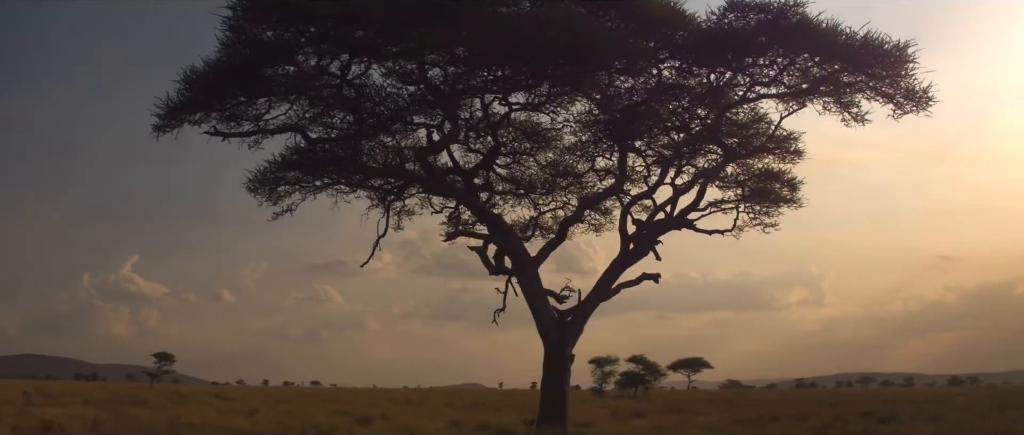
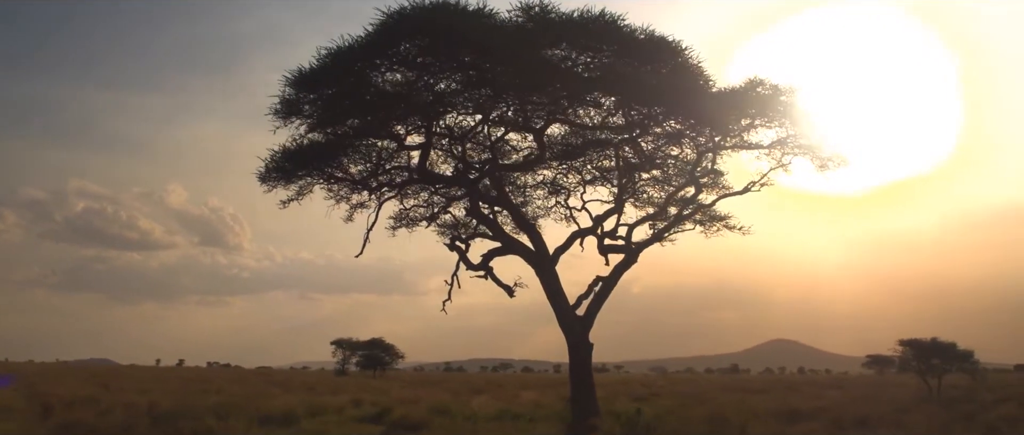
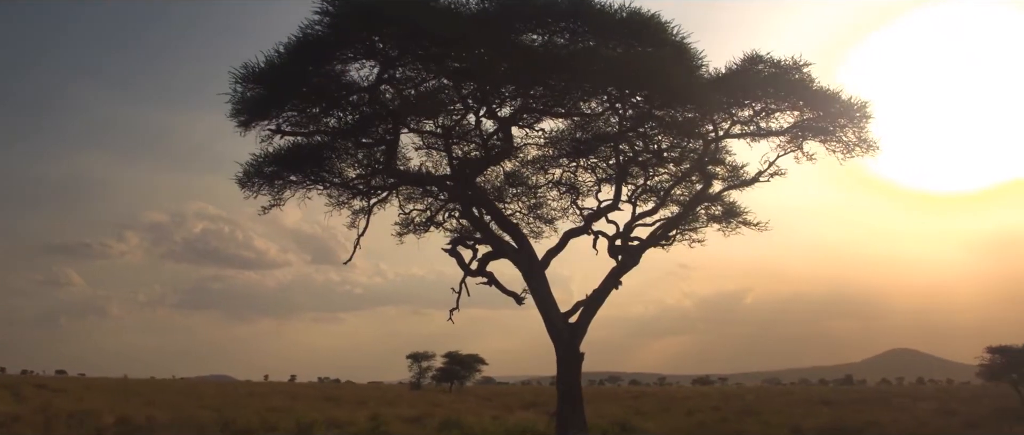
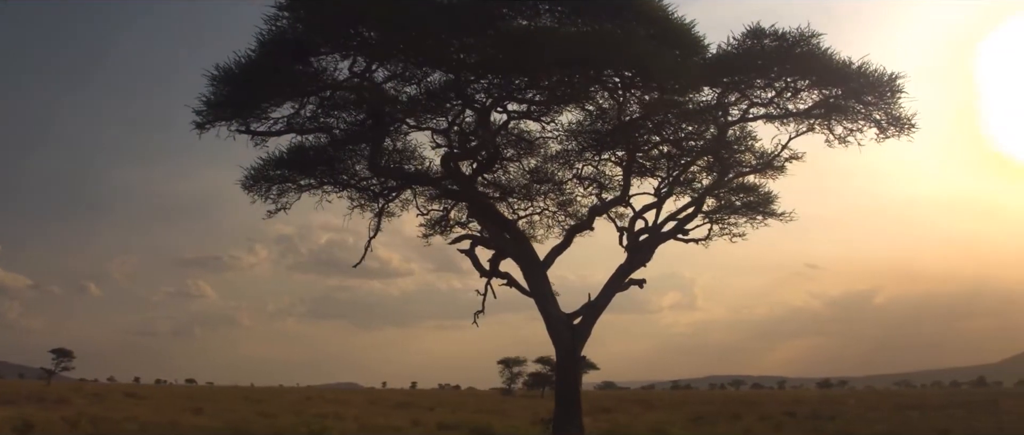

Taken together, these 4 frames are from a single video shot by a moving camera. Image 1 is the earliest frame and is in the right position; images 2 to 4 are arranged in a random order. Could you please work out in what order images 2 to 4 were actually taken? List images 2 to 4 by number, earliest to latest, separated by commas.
4, 3, 2
